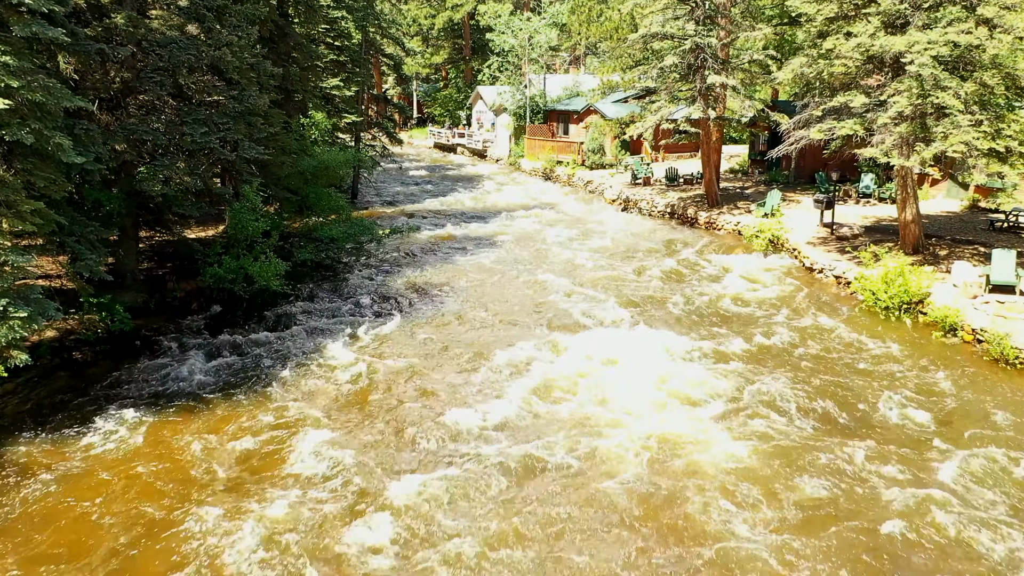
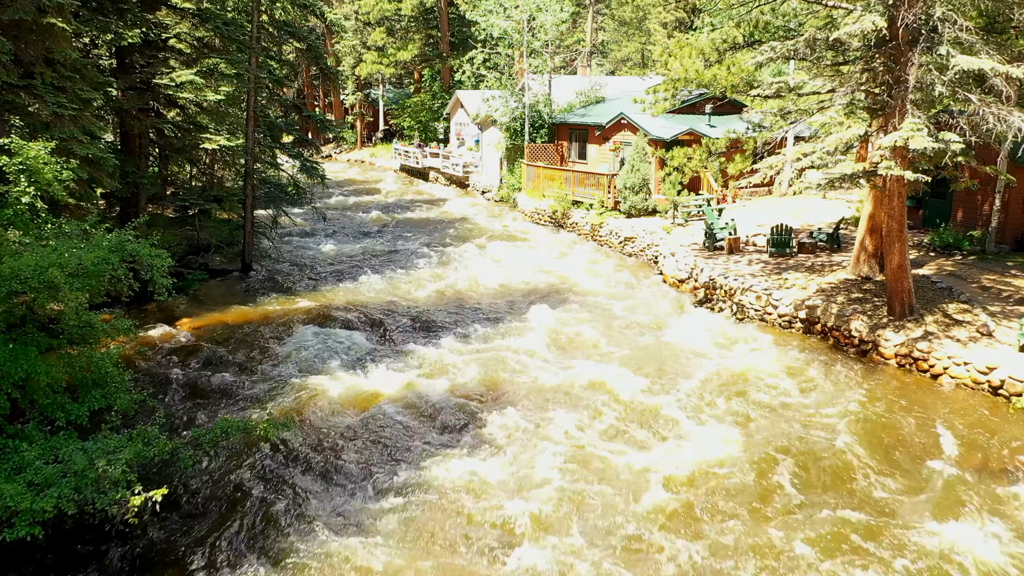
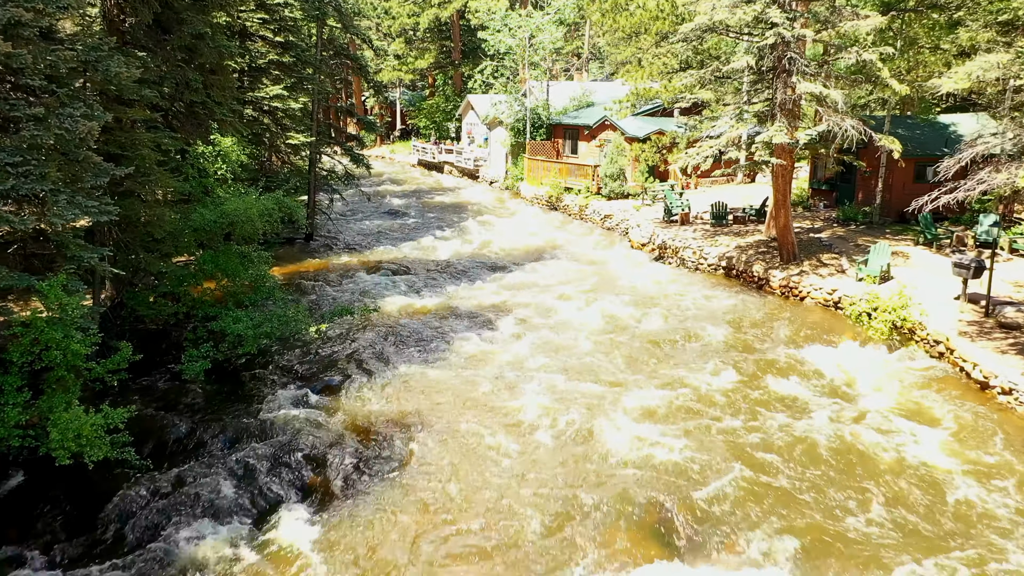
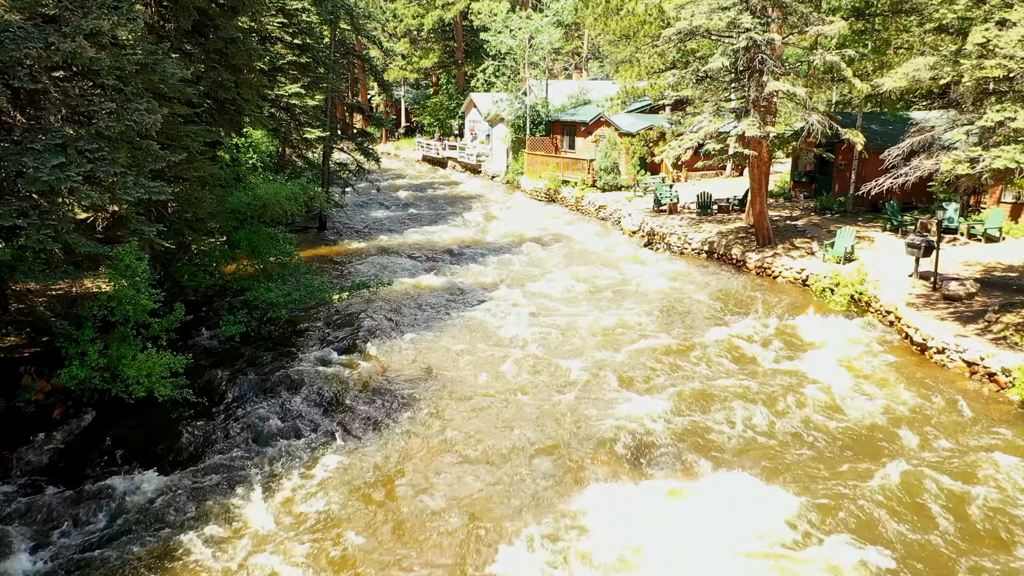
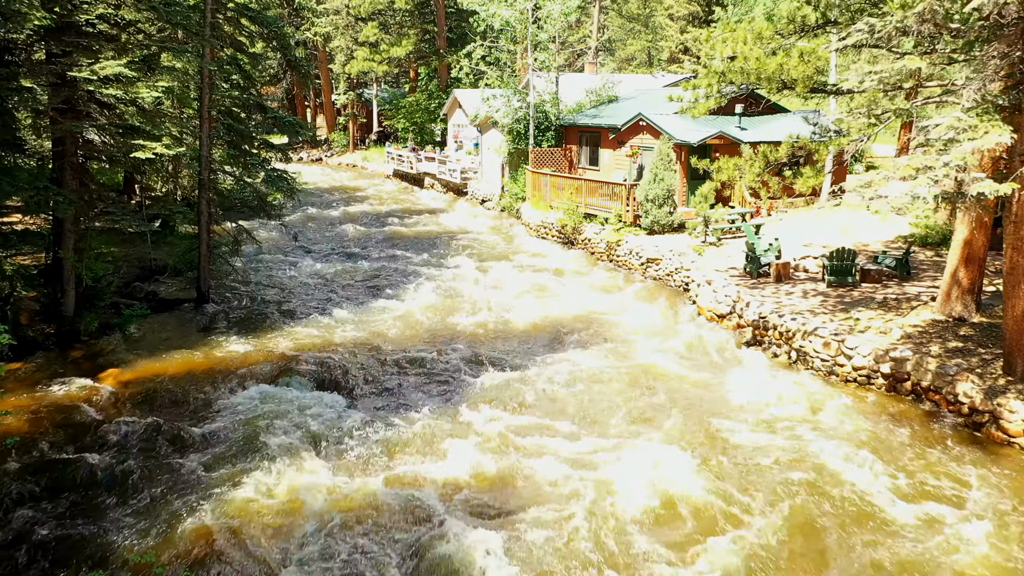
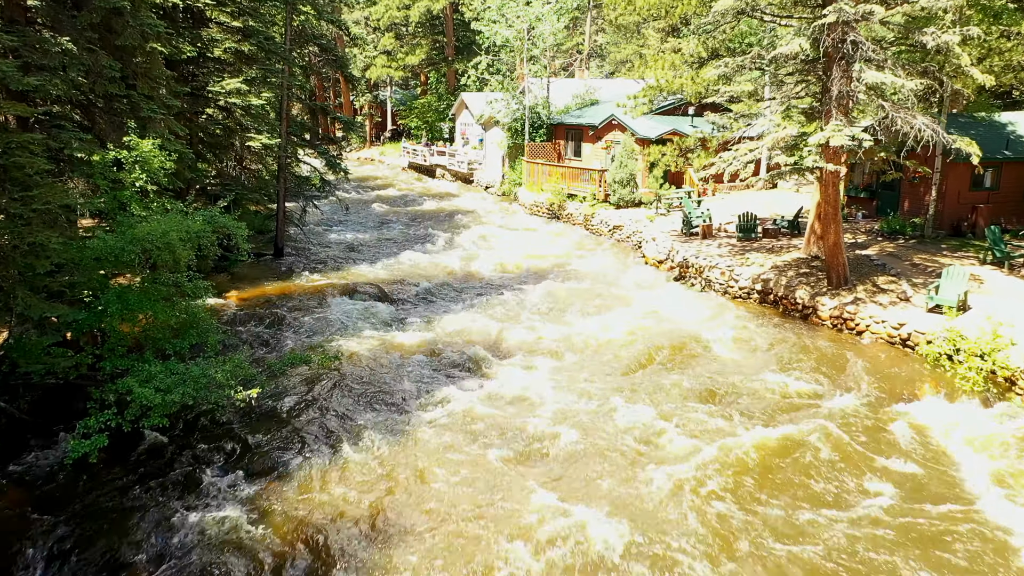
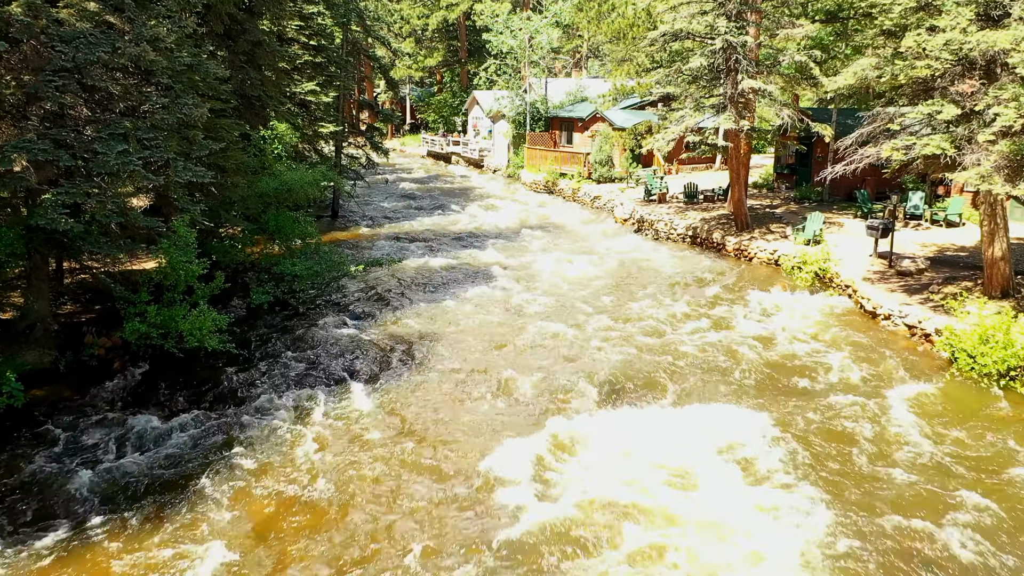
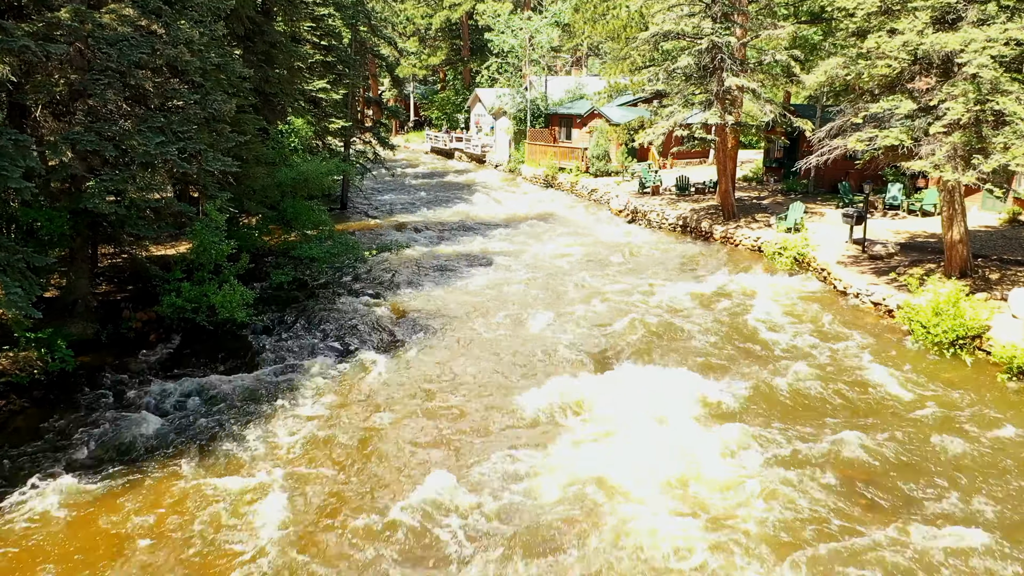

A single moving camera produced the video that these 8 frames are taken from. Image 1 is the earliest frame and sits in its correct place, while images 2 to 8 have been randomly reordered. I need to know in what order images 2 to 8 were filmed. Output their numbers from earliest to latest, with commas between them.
8, 7, 4, 3, 6, 2, 5
